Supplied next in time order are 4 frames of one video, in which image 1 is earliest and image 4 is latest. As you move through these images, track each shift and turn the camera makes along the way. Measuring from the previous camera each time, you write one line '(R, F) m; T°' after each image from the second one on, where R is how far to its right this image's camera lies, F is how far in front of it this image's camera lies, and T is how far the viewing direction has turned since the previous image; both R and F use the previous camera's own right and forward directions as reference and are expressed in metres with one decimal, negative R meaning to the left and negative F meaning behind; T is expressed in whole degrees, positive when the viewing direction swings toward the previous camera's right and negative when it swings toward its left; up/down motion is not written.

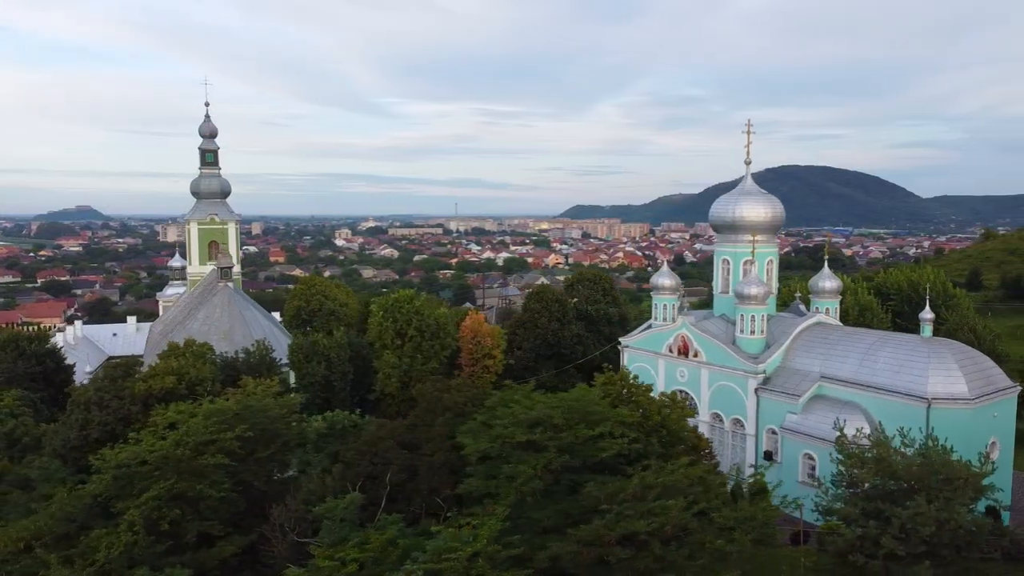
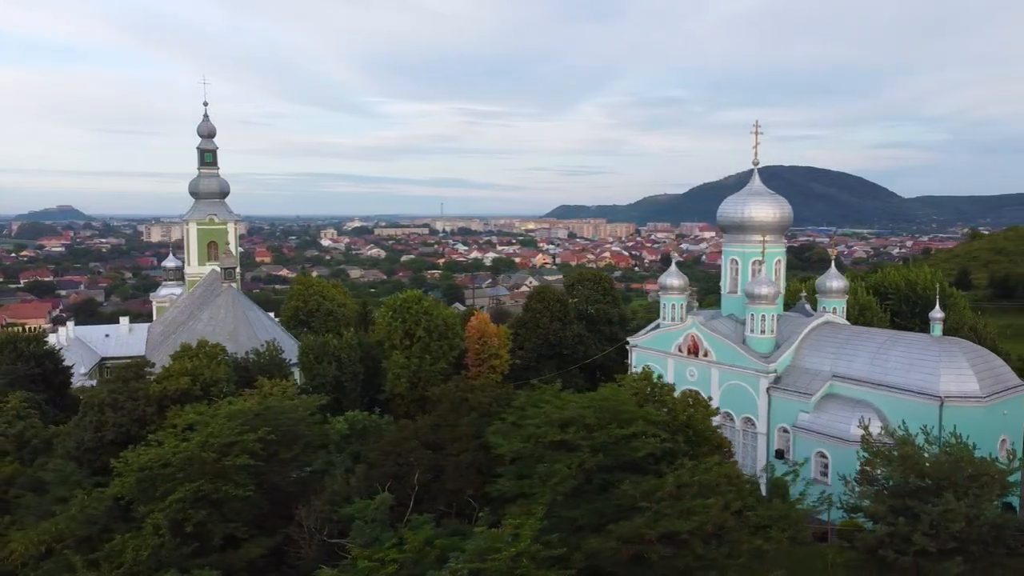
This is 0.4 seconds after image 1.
(-0.8, 0.0) m; +1°
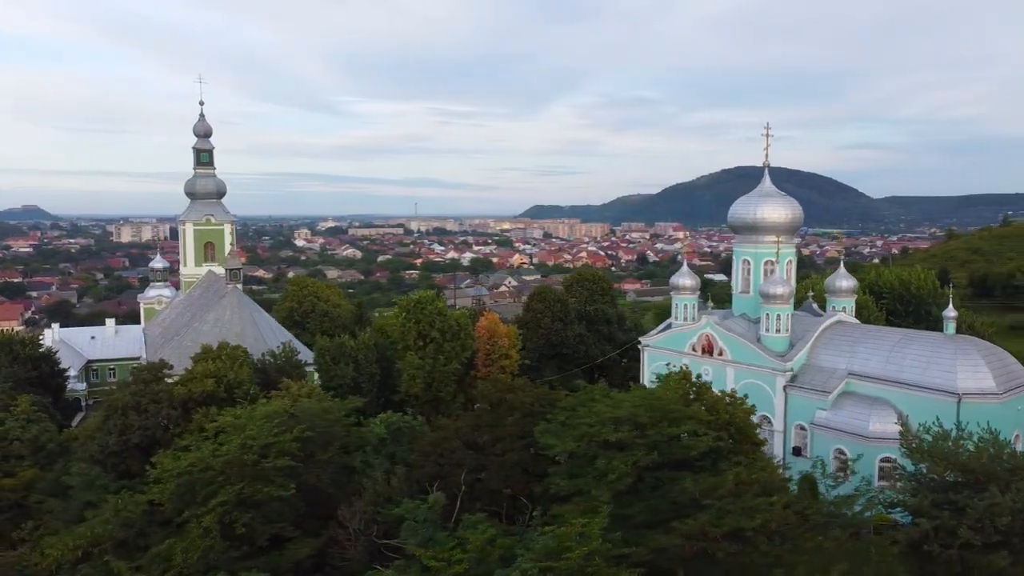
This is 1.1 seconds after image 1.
(-1.3, -0.1) m; +2°
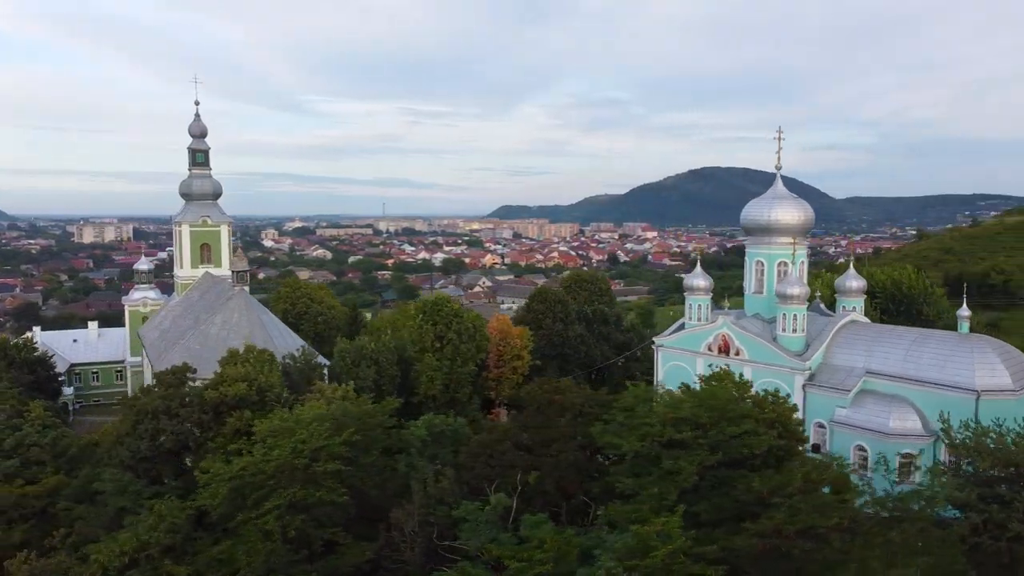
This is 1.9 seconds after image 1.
(-1.6, -0.1) m; +2°
